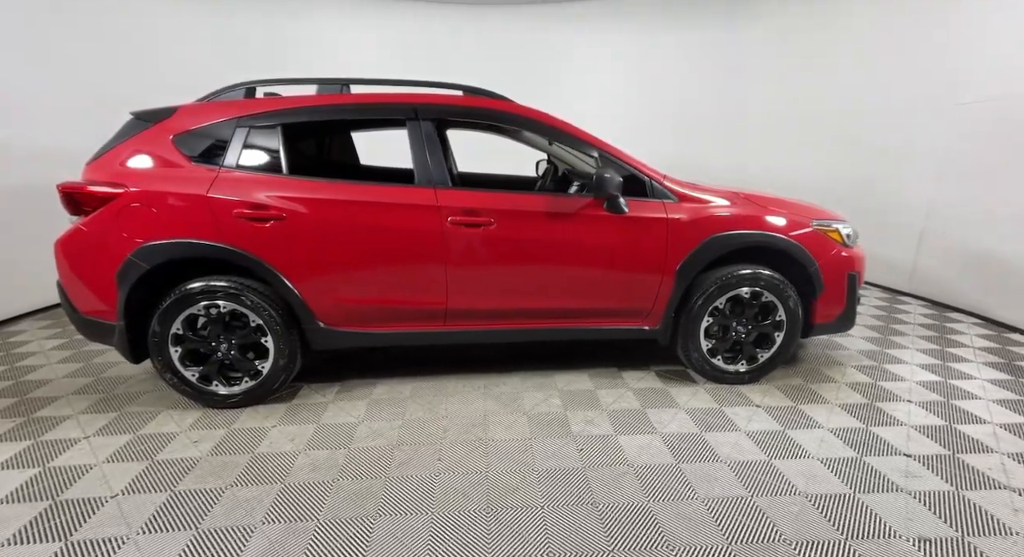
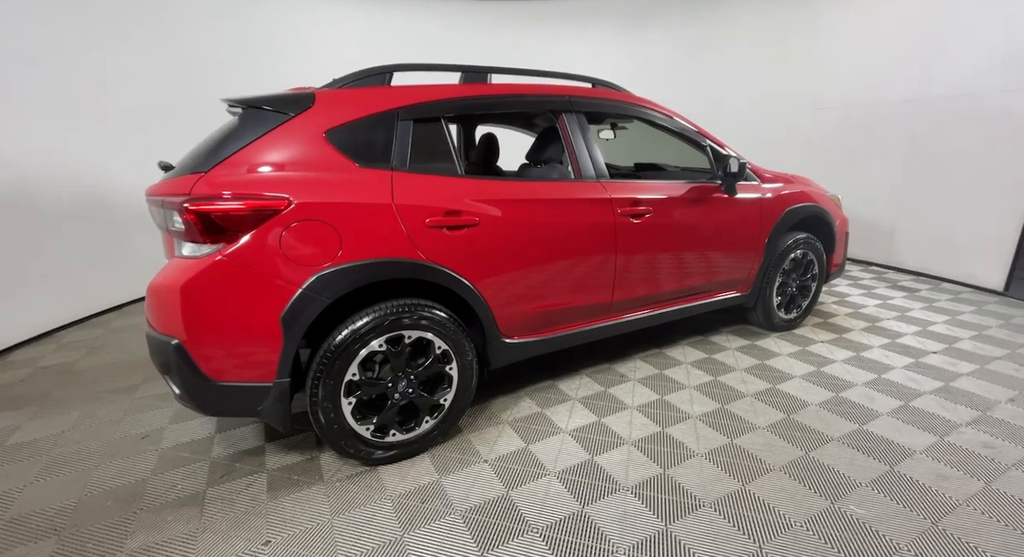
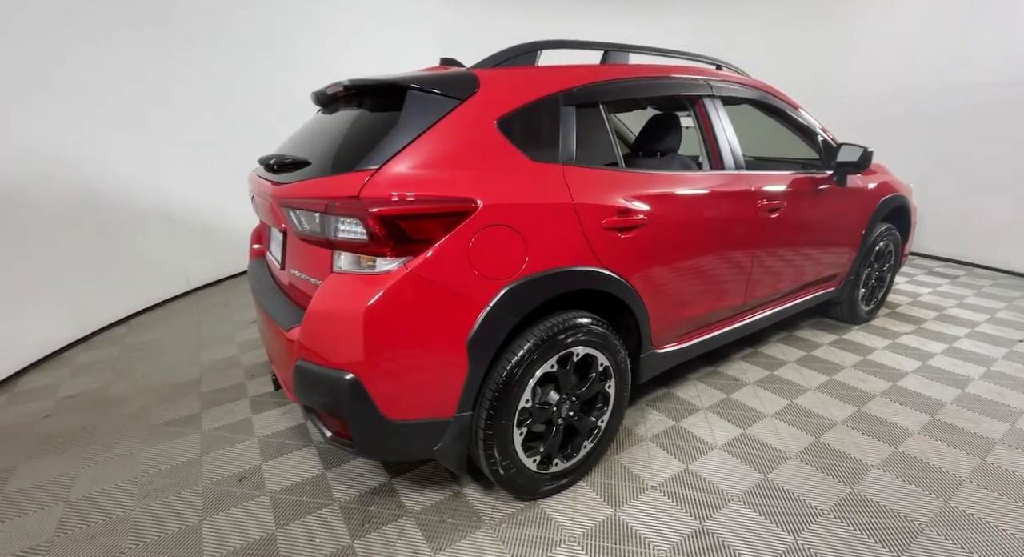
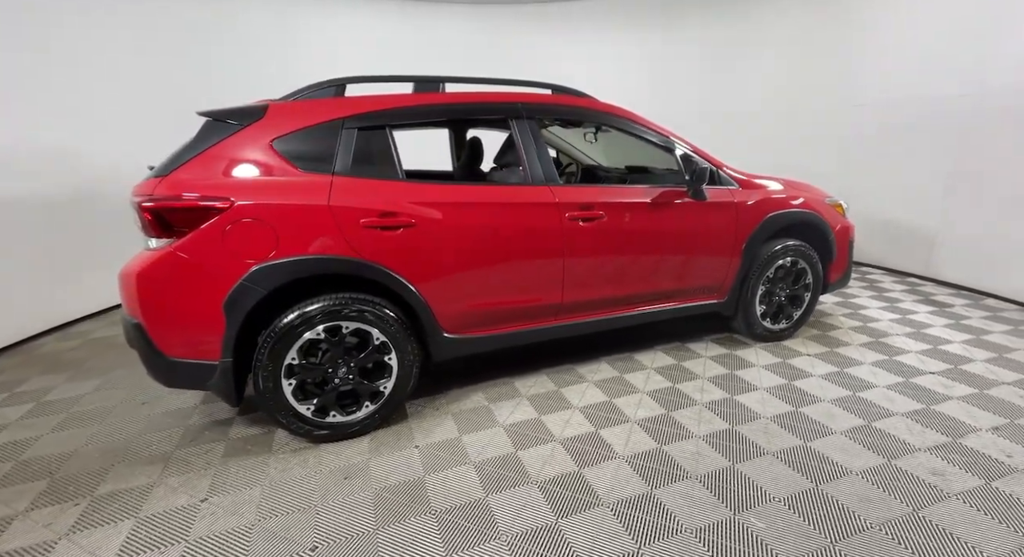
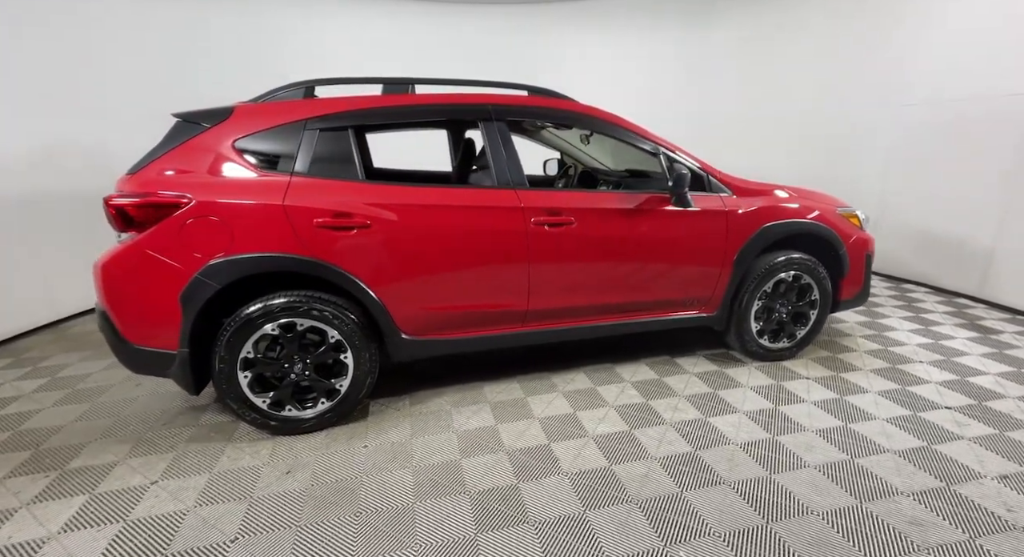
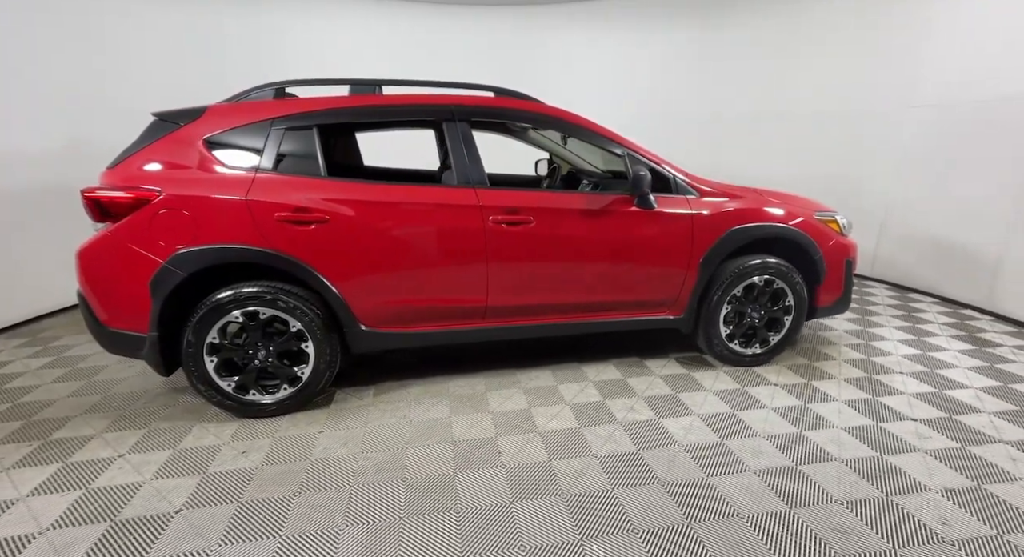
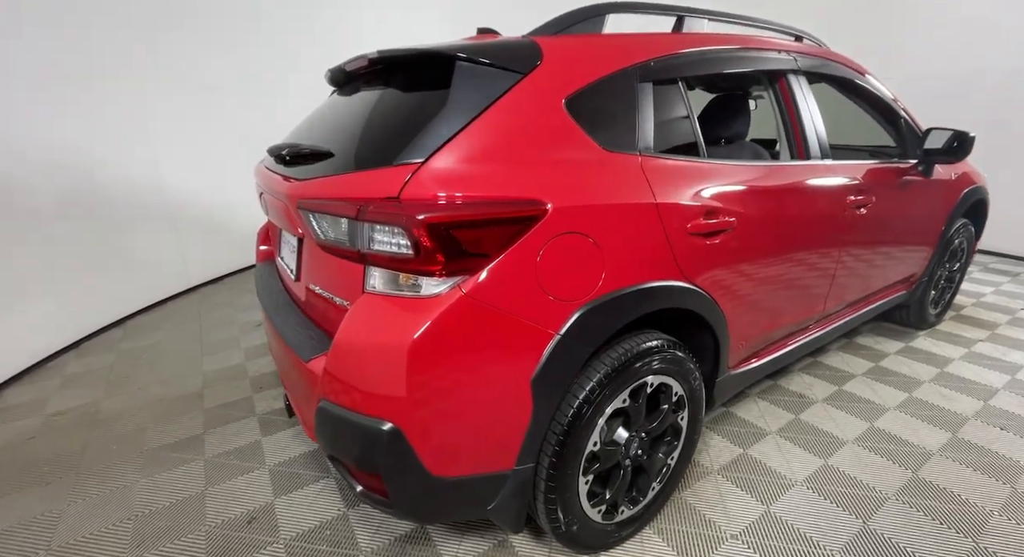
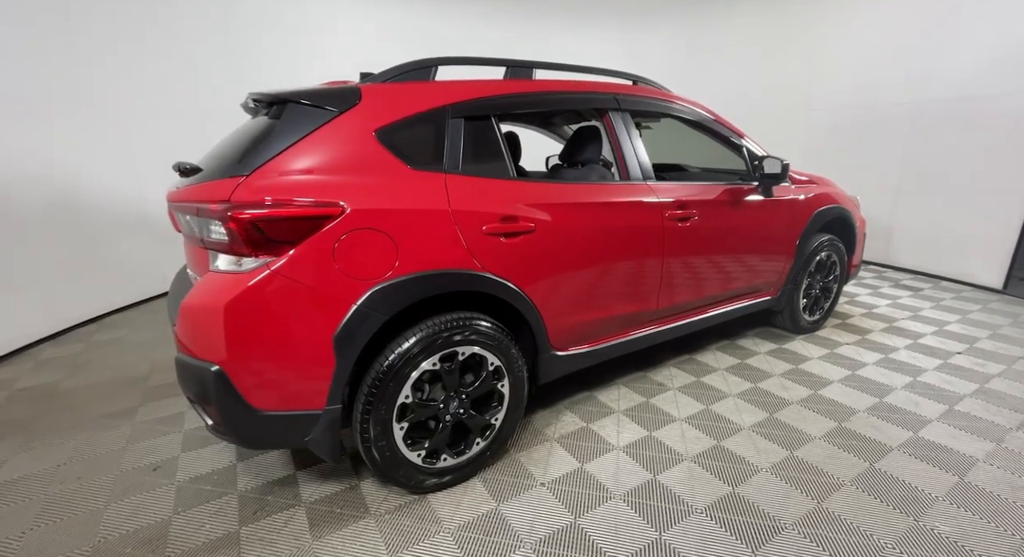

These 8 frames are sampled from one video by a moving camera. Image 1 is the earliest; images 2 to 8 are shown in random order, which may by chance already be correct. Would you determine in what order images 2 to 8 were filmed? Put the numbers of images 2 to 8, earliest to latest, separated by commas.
6, 5, 4, 2, 8, 3, 7
